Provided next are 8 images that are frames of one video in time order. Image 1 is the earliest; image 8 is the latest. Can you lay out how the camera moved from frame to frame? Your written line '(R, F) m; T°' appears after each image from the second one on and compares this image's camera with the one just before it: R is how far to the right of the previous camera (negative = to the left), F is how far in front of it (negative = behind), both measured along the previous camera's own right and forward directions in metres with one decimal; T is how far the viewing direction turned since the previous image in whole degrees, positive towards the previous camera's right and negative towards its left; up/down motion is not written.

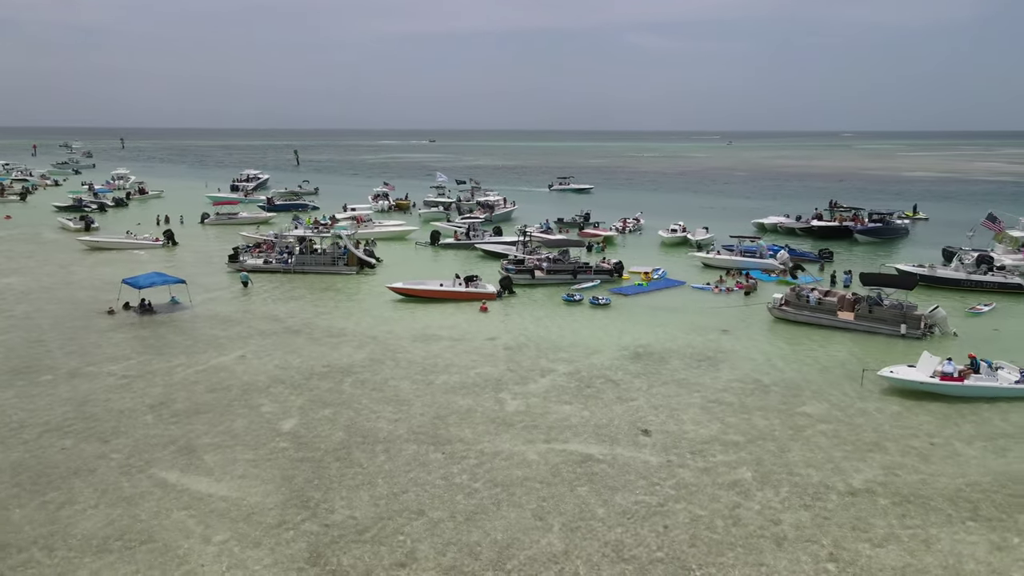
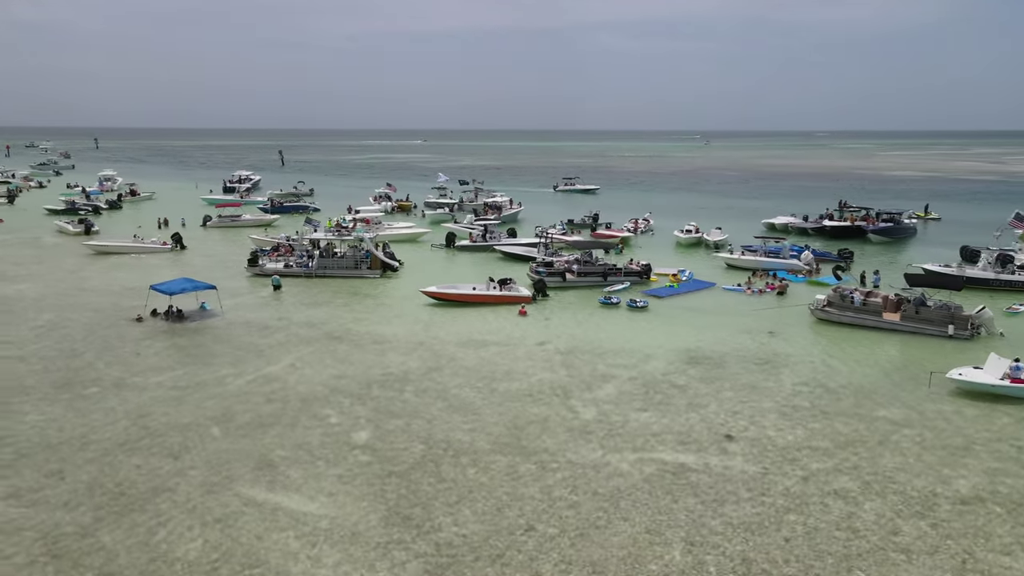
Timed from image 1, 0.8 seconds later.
(-2.3, +0.4) m; +2°
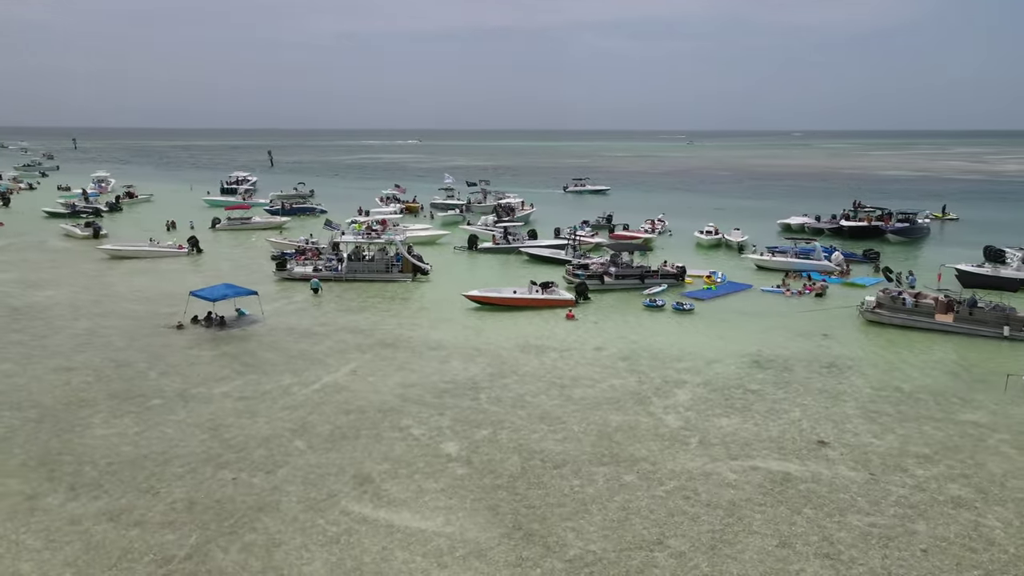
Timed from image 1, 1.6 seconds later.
(-2.4, +0.4) m; +2°
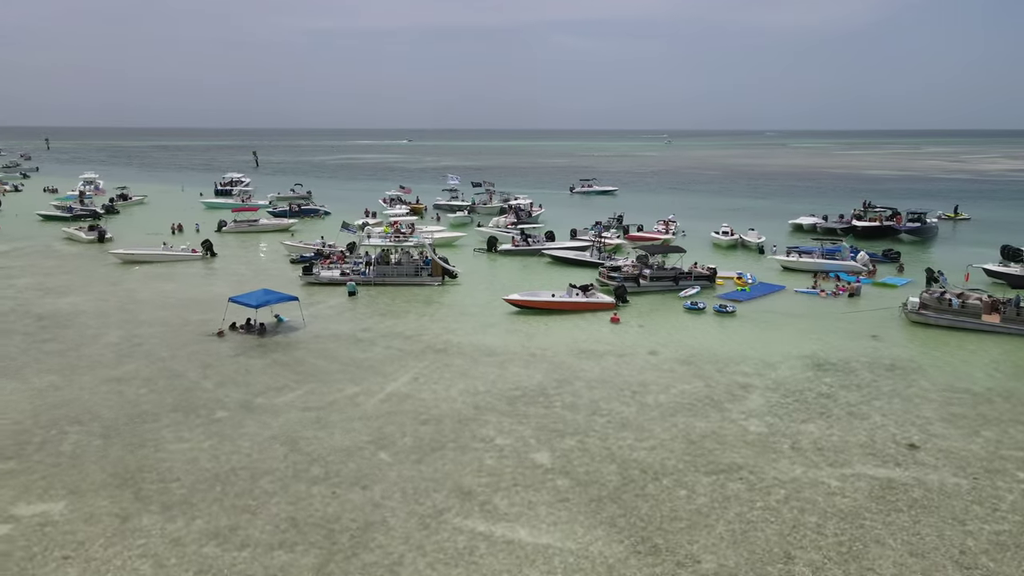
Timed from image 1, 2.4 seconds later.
(-2.4, +0.4) m; +2°
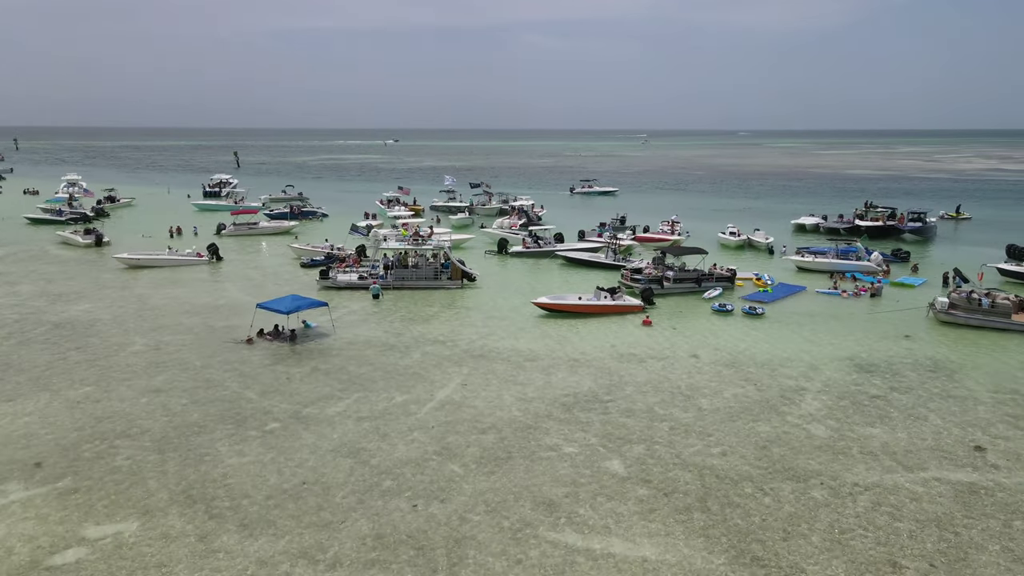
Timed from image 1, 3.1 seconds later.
(-2.0, +0.3) m; +2°
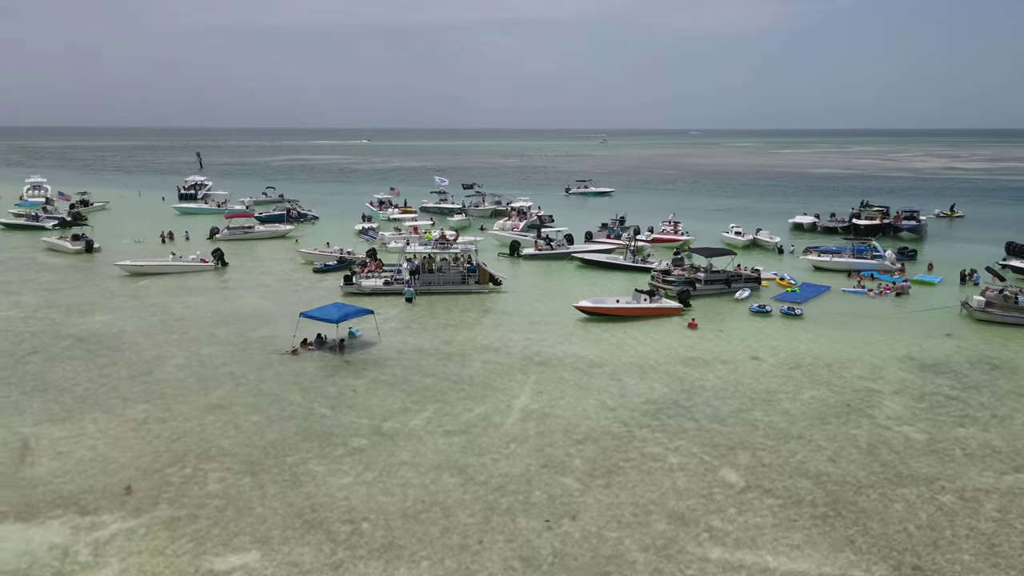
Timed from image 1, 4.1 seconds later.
(-3.1, +0.6) m; +3°
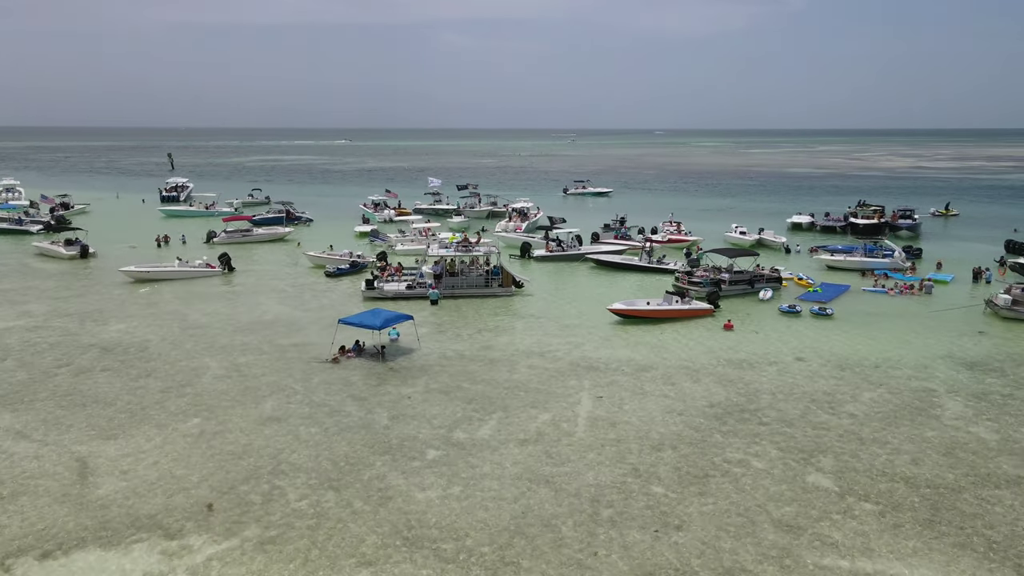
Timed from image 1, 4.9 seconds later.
(-2.4, +0.4) m; +3°
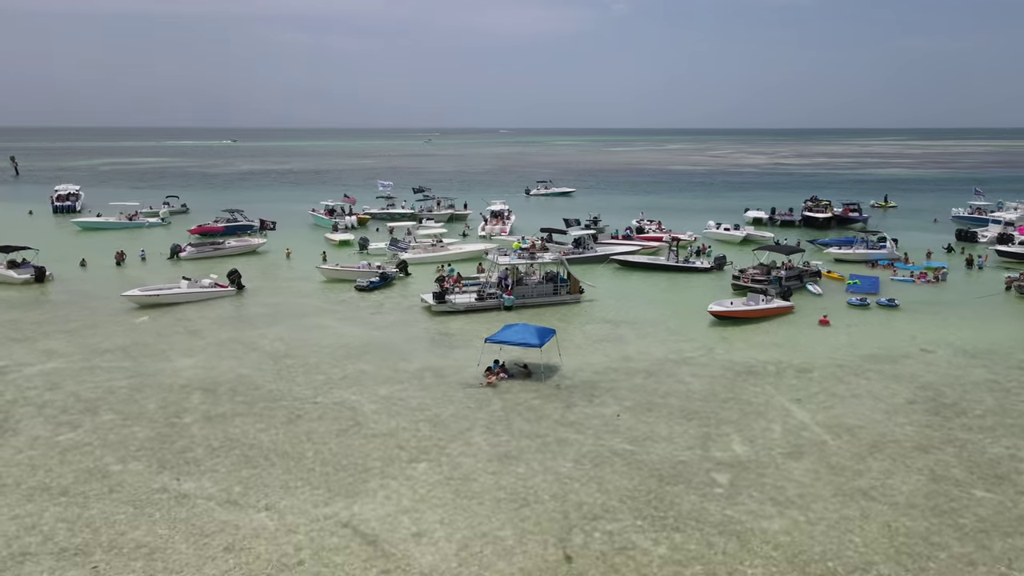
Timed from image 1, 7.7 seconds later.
(-8.7, +2.2) m; +12°
